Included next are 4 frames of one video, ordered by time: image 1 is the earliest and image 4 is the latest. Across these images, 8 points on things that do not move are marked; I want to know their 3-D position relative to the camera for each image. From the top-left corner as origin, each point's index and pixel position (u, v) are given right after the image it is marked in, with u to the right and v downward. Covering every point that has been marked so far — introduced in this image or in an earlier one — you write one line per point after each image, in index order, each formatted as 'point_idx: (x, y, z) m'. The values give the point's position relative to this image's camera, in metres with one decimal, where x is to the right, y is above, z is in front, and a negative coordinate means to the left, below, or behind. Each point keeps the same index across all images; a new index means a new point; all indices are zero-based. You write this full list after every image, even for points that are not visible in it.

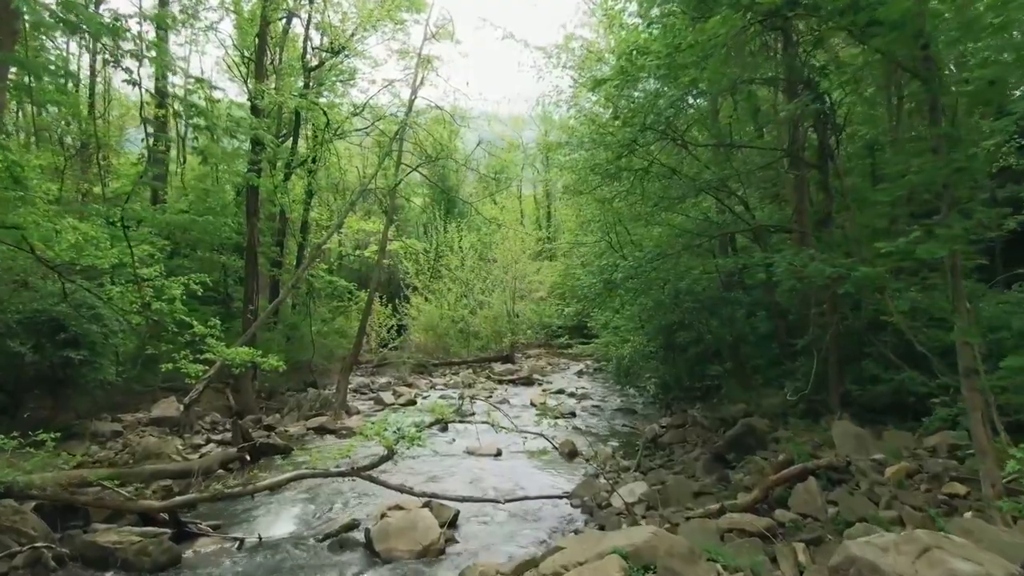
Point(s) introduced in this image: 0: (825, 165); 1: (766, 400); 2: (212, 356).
0: (+3.9, +1.5, +8.5) m
1: (+3.5, -1.5, +9.3) m
2: (-4.0, -0.9, +9.0) m
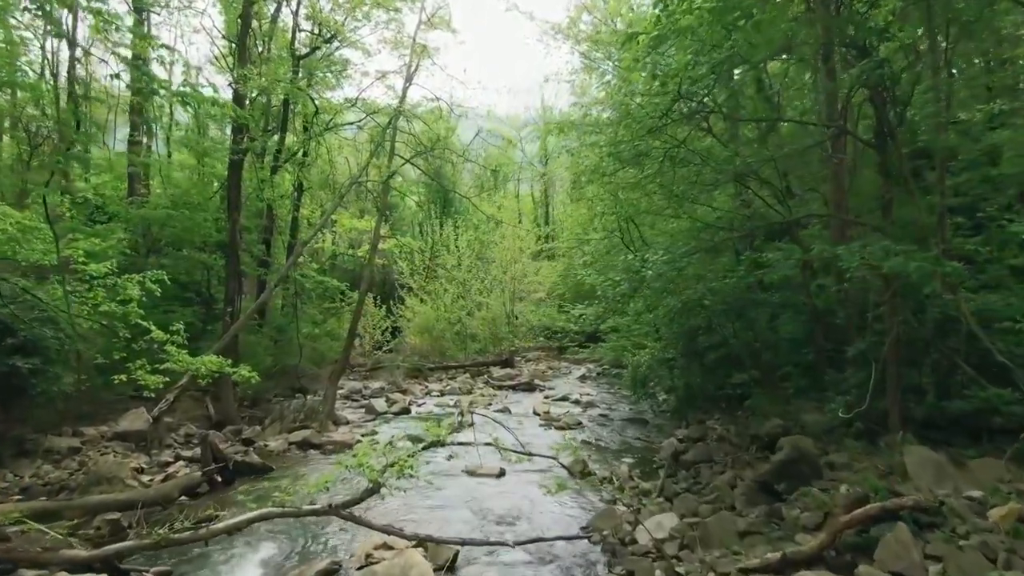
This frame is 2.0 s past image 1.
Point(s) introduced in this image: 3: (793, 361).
0: (+4.0, +1.5, +7.4) m
1: (+3.5, -1.5, +8.1) m
2: (-3.9, -0.9, +7.8) m
3: (+4.1, -1.1, +10.1) m
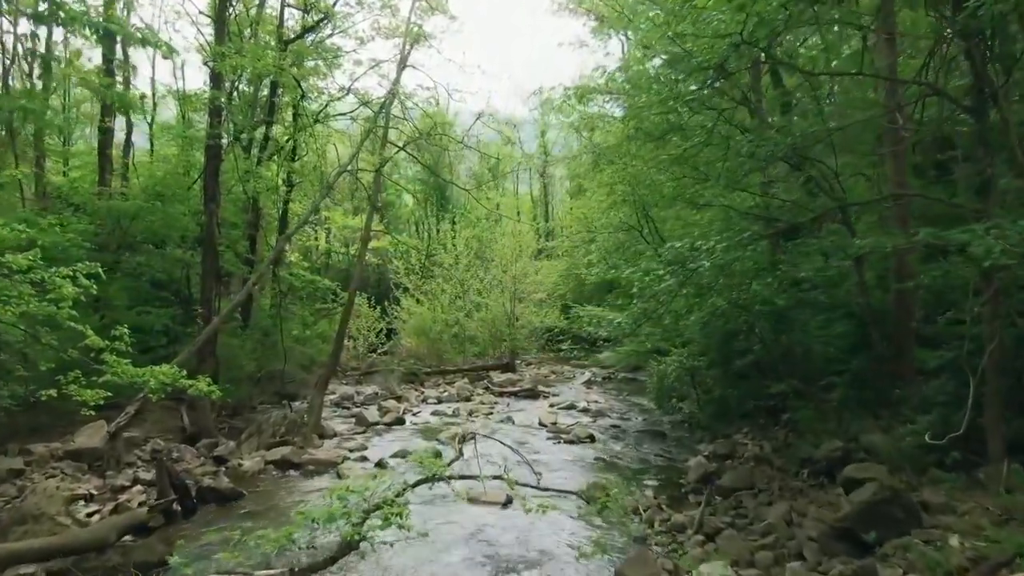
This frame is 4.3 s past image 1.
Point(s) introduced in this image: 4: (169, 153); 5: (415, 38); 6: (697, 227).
0: (+4.1, +1.6, +6.1) m
1: (+3.7, -1.5, +6.8) m
2: (-3.8, -0.9, +6.5) m
3: (+4.2, -1.1, +8.8) m
4: (-8.1, +3.2, +16.1) m
5: (-2.4, +6.2, +16.8) m
6: (+2.8, +0.9, +10.2) m
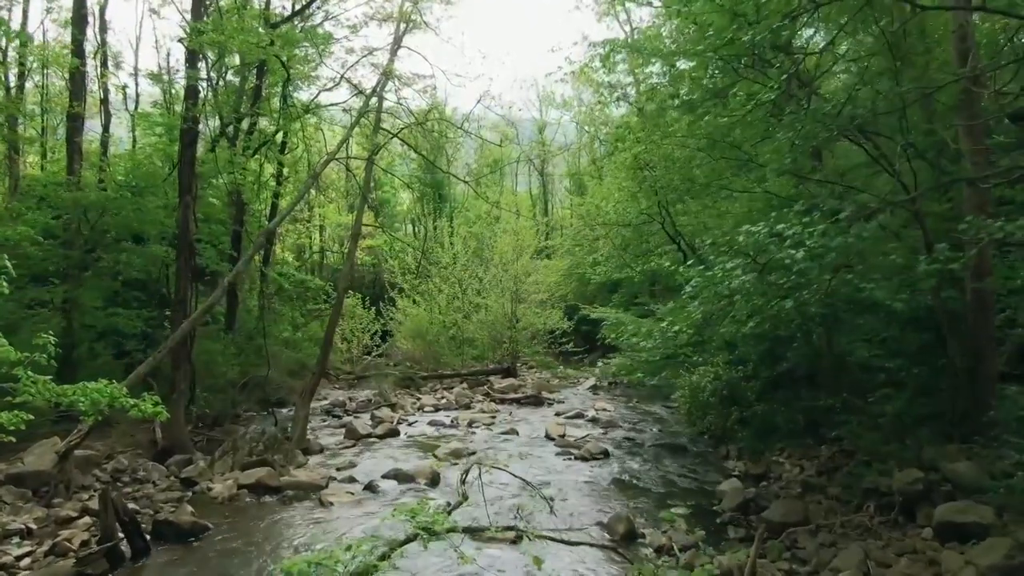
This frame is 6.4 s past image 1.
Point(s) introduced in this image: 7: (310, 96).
0: (+4.2, +1.6, +4.9) m
1: (+3.8, -1.5, +5.6) m
2: (-3.7, -0.8, +5.2) m
3: (+4.3, -1.0, +7.6) m
4: (-8.0, +3.2, +14.9) m
5: (-2.3, +6.2, +15.6) m
6: (+2.9, +0.9, +9.0) m
7: (-4.4, +4.2, +14.8) m
